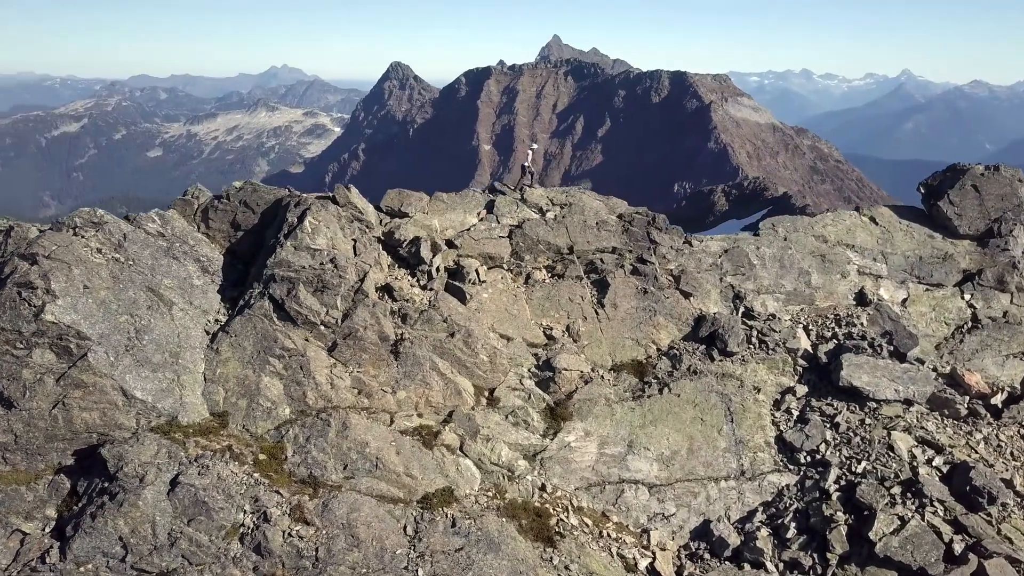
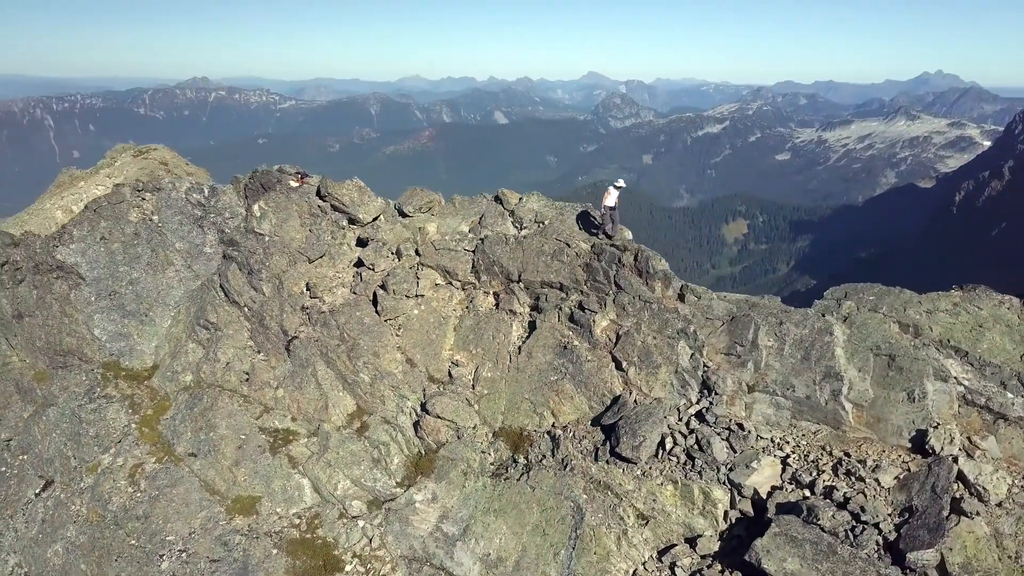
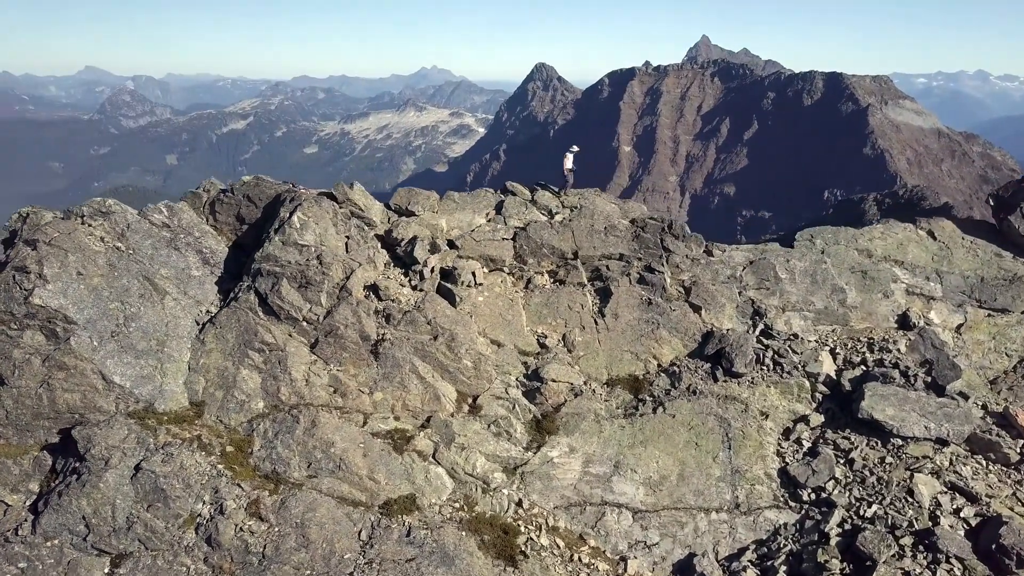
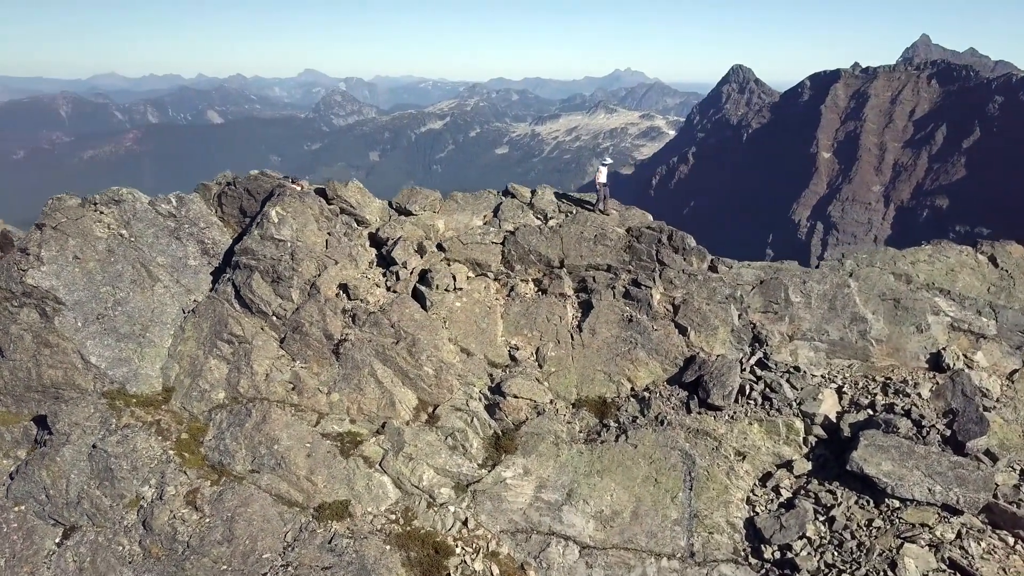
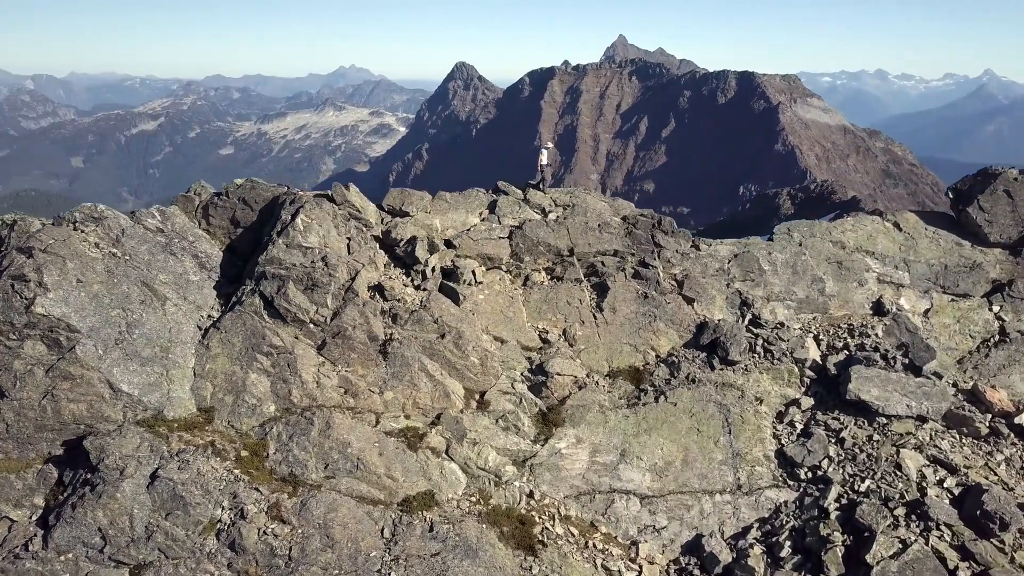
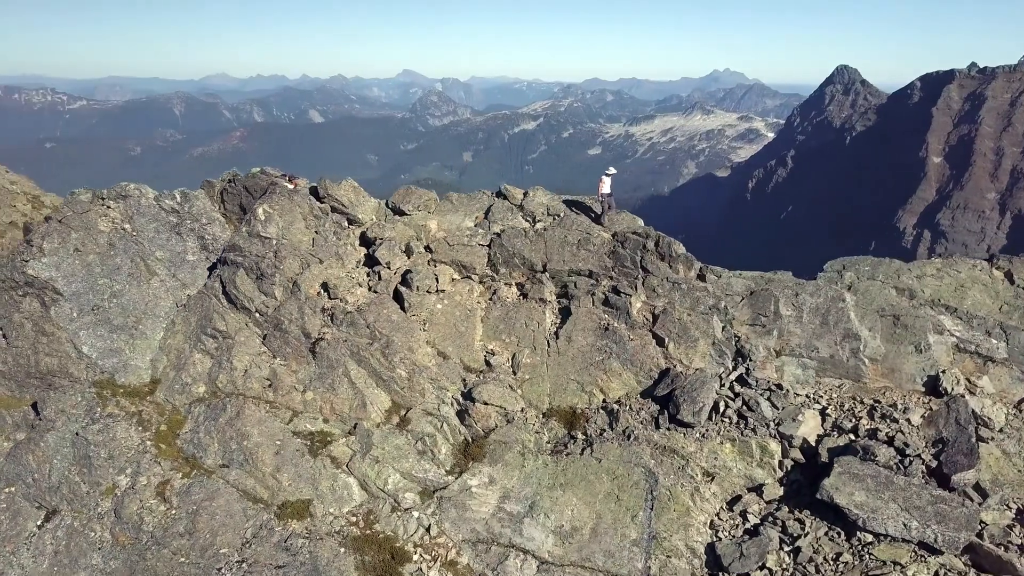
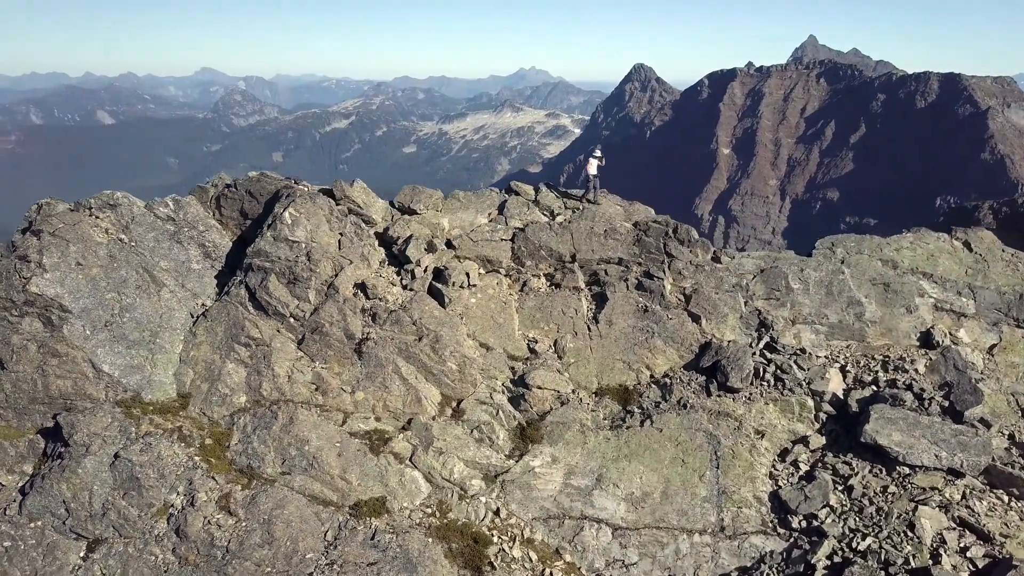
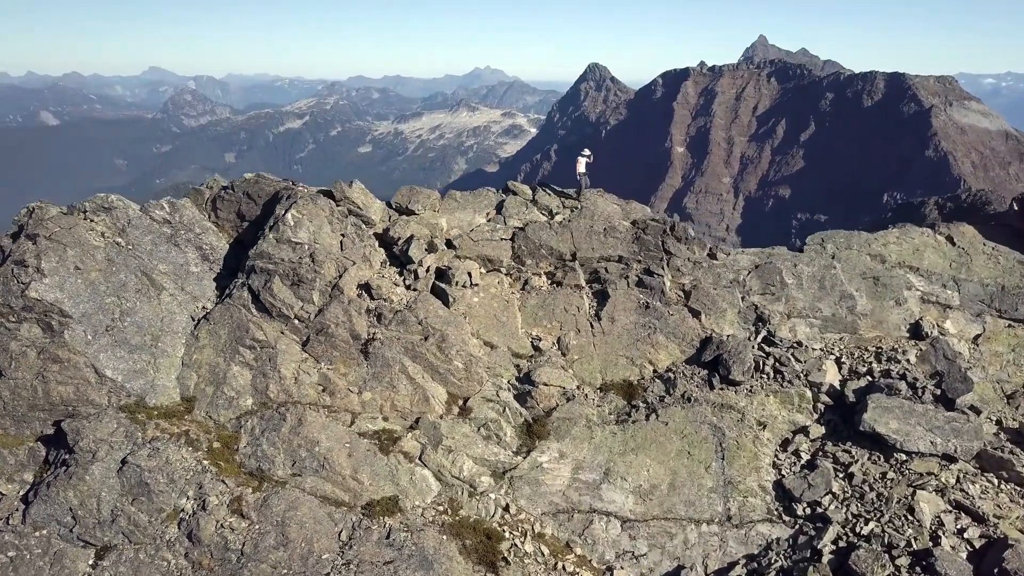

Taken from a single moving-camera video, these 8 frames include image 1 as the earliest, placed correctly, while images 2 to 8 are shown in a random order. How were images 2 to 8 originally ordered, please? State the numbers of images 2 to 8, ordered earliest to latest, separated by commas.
5, 3, 8, 7, 4, 6, 2
